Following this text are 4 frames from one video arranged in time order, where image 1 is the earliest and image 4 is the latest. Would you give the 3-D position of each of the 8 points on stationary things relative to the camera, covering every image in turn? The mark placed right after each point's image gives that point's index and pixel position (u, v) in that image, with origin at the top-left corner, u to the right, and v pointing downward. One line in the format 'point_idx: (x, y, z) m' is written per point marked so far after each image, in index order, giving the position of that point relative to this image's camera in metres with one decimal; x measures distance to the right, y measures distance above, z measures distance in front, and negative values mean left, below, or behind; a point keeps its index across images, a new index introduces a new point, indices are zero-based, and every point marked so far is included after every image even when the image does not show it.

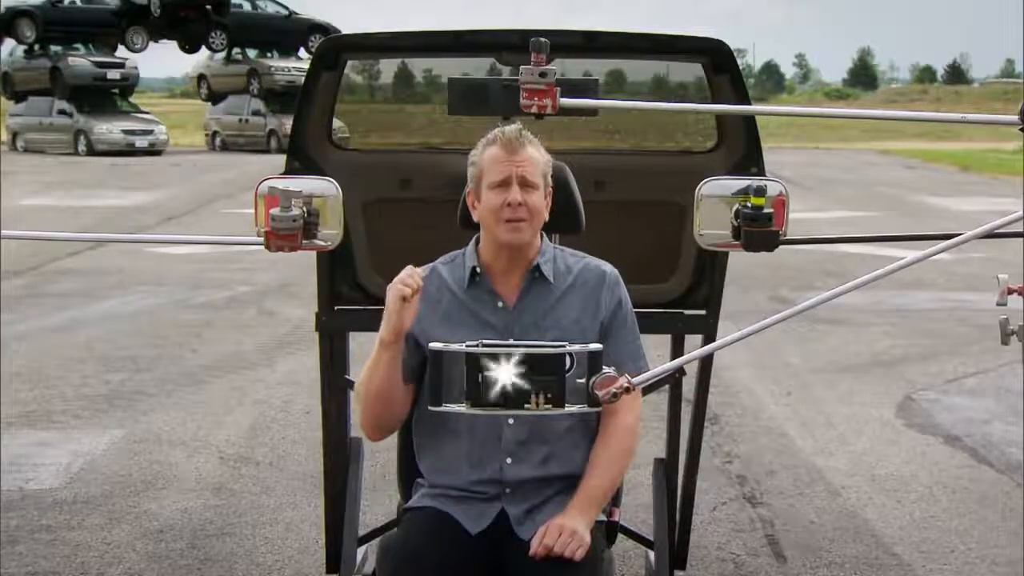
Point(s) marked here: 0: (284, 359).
0: (-1.3, -0.4, +8.3) m
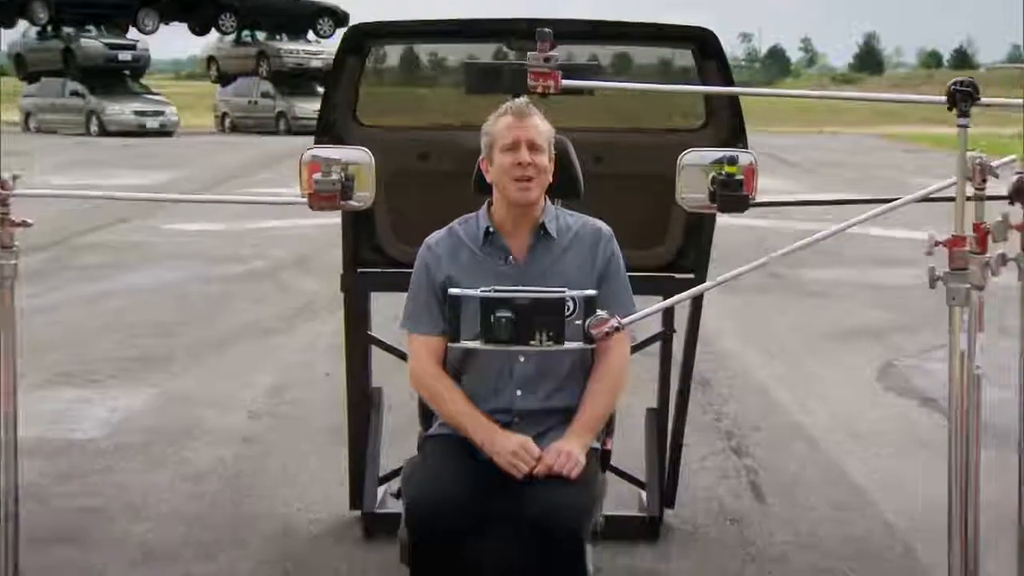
0: (-1.3, -0.2, +8.7) m
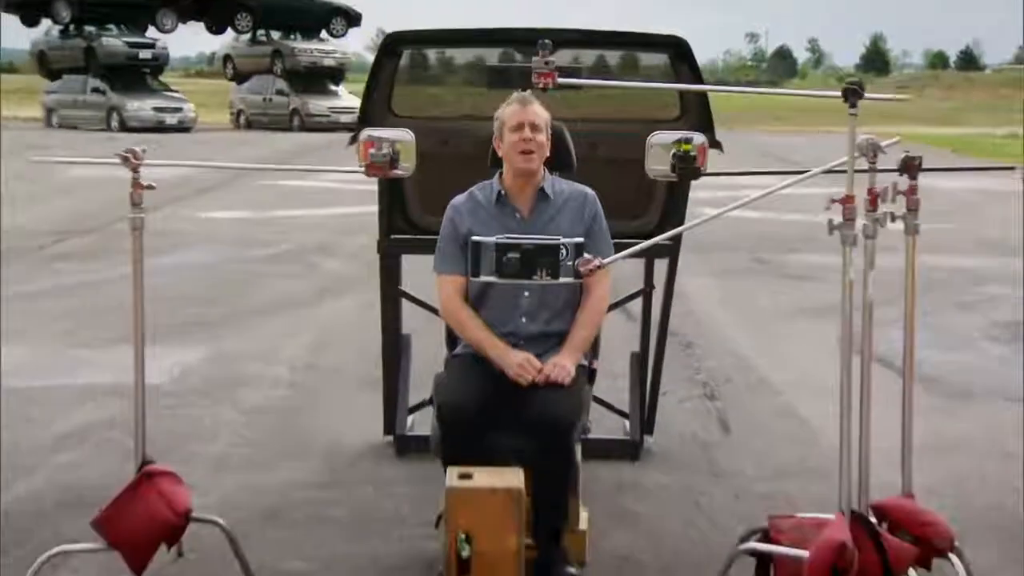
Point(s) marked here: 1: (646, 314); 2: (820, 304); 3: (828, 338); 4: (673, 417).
0: (-1.2, -0.1, +9.8) m
1: (+0.5, -0.1, +5.8) m
2: (+2.1, -0.1, +9.8) m
3: (+1.9, -0.3, +8.5) m
4: (+0.7, -0.6, +6.5) m
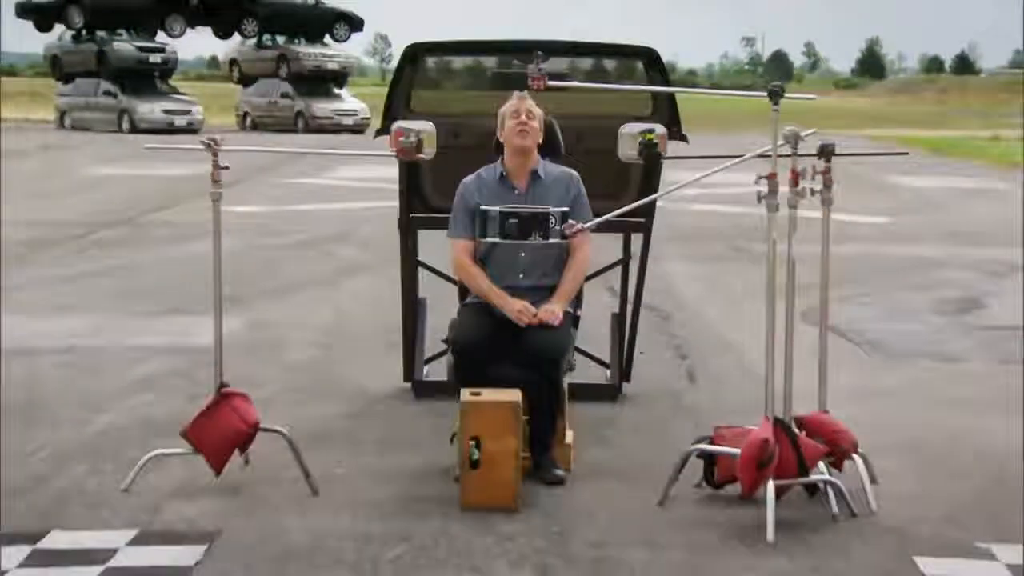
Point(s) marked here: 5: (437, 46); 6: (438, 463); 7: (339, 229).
0: (-1.2, +0.1, +10.9) m
1: (+0.5, 0.0, +6.9) m
2: (+2.1, 0.0, +10.9) m
3: (+1.9, -0.2, +9.7) m
4: (+0.7, -0.4, +7.6) m
5: (-0.3, +1.1, +6.7) m
6: (-0.3, -0.7, +5.7) m
7: (-1.7, +0.6, +14.4) m
